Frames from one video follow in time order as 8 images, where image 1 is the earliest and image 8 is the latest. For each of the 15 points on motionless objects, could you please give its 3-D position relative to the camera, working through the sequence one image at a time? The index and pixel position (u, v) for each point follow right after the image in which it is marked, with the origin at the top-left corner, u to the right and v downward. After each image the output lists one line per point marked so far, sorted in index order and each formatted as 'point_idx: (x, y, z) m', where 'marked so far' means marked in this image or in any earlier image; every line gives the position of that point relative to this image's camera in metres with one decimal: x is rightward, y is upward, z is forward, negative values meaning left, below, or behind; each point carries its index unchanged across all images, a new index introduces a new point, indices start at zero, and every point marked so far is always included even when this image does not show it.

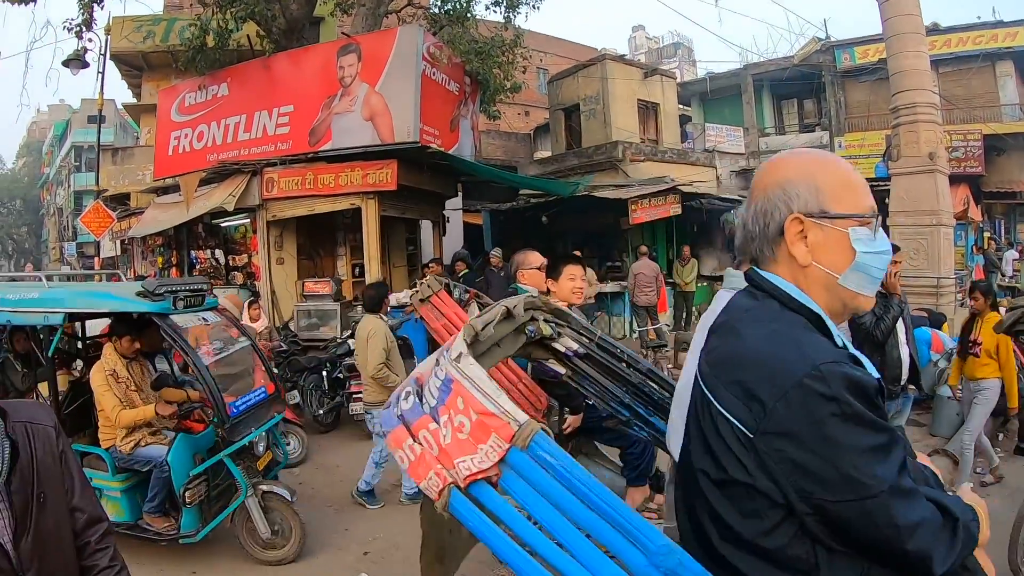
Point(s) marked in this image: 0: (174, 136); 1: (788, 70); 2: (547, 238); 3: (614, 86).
0: (-5.1, +2.3, +9.5) m
1: (+7.6, +6.0, +17.3) m
2: (+0.7, +1.0, +12.4) m
3: (+2.1, +4.2, +12.9) m
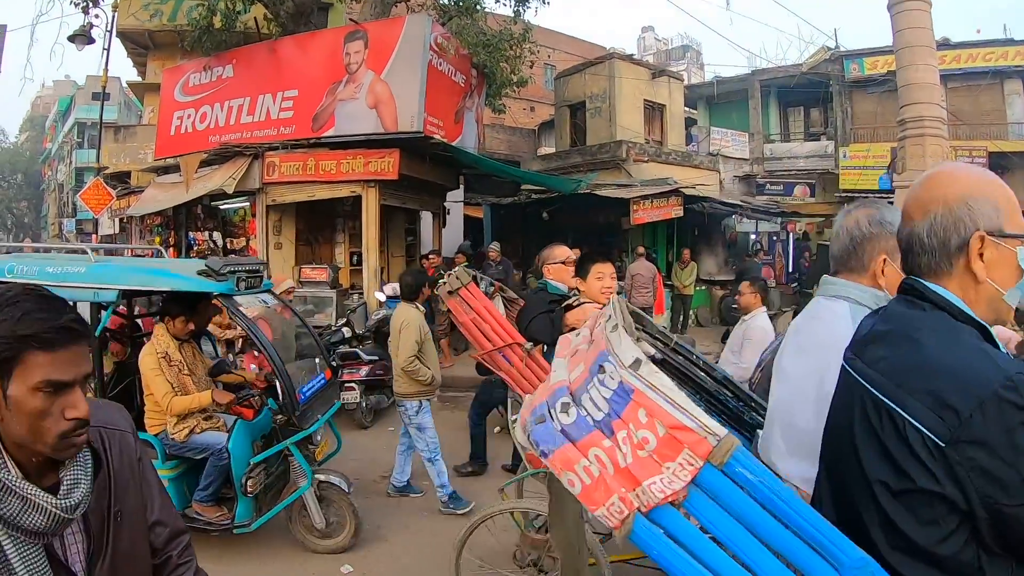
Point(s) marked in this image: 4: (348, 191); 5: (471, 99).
0: (-5.0, +2.6, +9.5) m
1: (+7.8, +5.8, +17.3) m
2: (+0.7, +1.1, +12.3) m
3: (+2.2, +4.2, +12.8) m
4: (-2.0, +1.2, +7.7) m
5: (-0.6, +2.7, +9.0) m
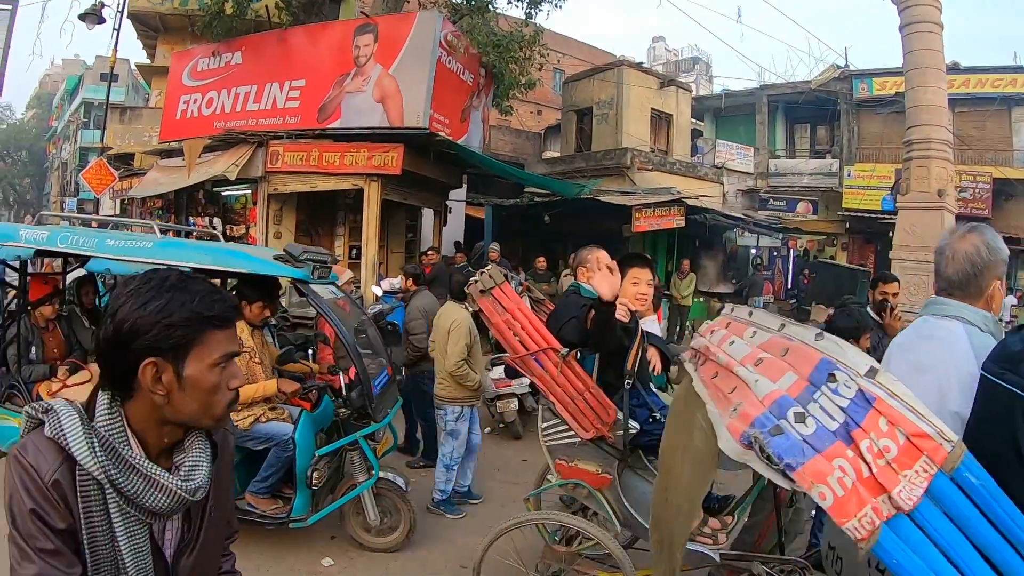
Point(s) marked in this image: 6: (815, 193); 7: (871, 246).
0: (-4.9, +2.8, +9.4) m
1: (+8.0, +5.3, +17.3) m
2: (+0.7, +1.0, +12.3) m
3: (+2.4, +4.0, +12.9) m
4: (-2.0, +1.3, +7.7) m
5: (-0.5, +2.7, +9.0) m
6: (+7.9, +2.5, +16.6) m
7: (+9.2, +1.1, +16.2) m
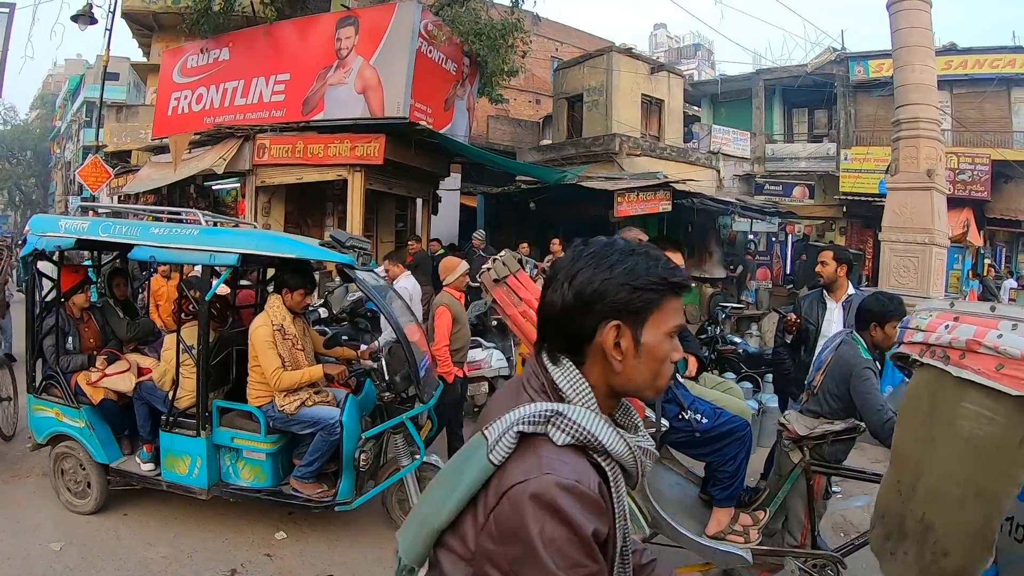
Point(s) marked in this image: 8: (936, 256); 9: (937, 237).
0: (-5.1, +2.9, +9.6) m
1: (+7.9, +5.7, +17.2) m
2: (+0.6, +1.2, +12.4) m
3: (+2.2, +4.3, +12.9) m
4: (-2.2, +1.4, +7.8) m
5: (-0.7, +2.9, +9.1) m
6: (+7.8, +2.9, +16.5) m
7: (+9.1, +1.5, +16.1) m
8: (+5.2, +0.4, +7.7) m
9: (+5.2, +0.7, +7.7) m
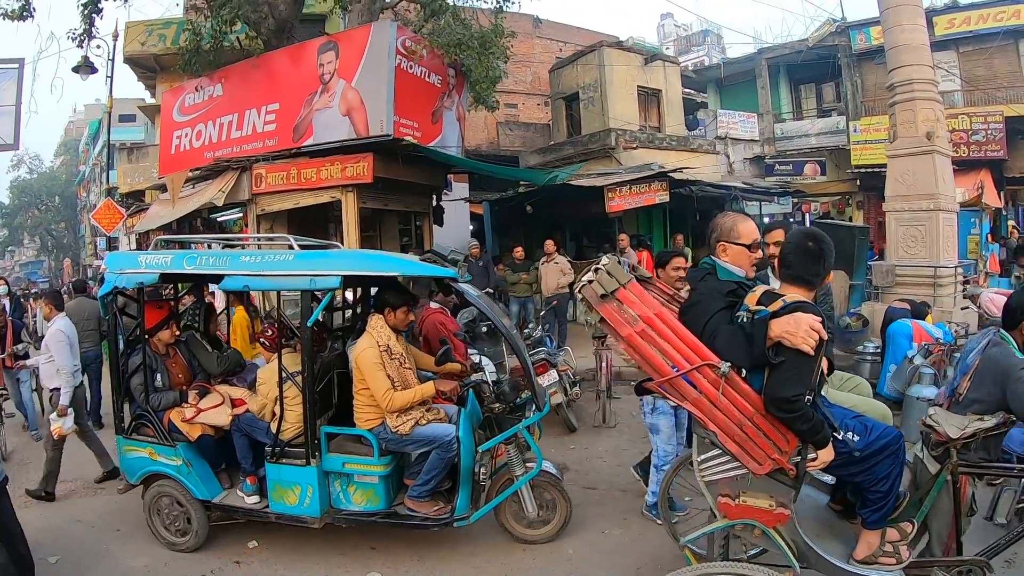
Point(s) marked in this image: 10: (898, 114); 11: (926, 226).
0: (-5.3, +2.4, +9.9) m
1: (+7.8, +6.3, +16.9) m
2: (+0.7, +1.2, +12.5) m
3: (+2.1, +4.4, +12.9) m
4: (-2.3, +1.2, +8.0) m
5: (-0.9, +2.8, +9.2) m
6: (+7.9, +3.5, +16.2) m
7: (+9.3, +2.2, +15.7) m
8: (+5.1, +0.8, +7.6) m
9: (+5.1, +1.0, +7.6) m
10: (+4.7, +2.1, +7.8) m
11: (+4.9, +0.7, +7.6) m
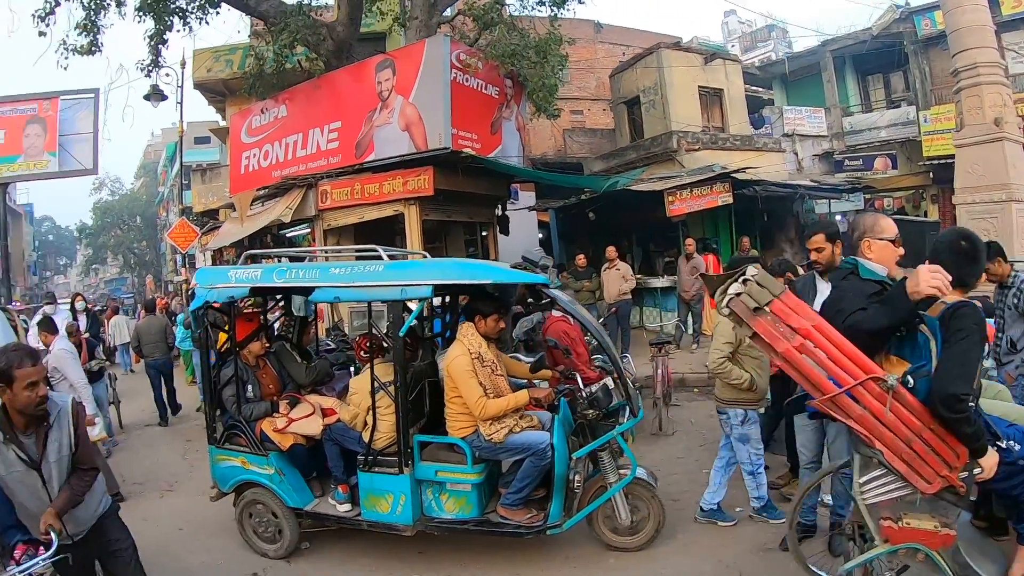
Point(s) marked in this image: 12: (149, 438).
0: (-4.4, +2.2, +10.3) m
1: (+9.2, +6.3, +16.2) m
2: (+1.8, +1.1, +12.3) m
3: (+3.2, +4.3, +12.6) m
4: (-1.6, +1.0, +8.2) m
5: (-0.1, +2.6, +9.2) m
6: (+9.3, +3.5, +15.5) m
7: (+10.7, +2.2, +14.9) m
8: (+5.8, +0.8, +7.1) m
9: (+5.8, +1.0, +7.1) m
10: (+5.4, +2.1, +7.4) m
11: (+5.6, +0.7, +7.1) m
12: (-4.6, -1.9, +7.9) m
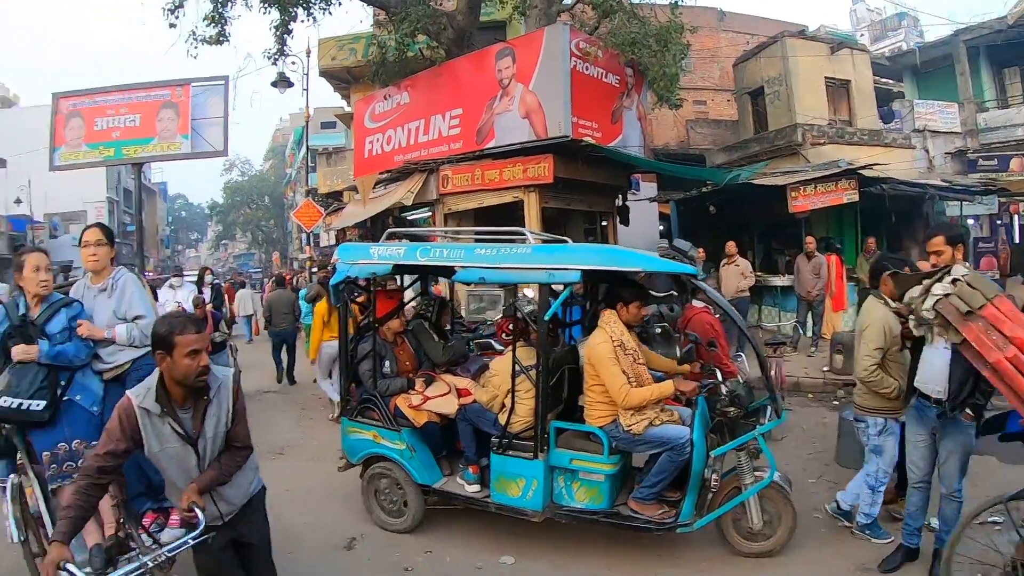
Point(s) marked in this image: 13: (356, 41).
0: (-2.6, +2.5, +10.7) m
1: (+11.7, +6.0, +14.9) m
2: (+3.7, +1.1, +12.0) m
3: (+5.3, +4.3, +12.1) m
4: (-0.1, +1.2, +8.2) m
5: (+1.6, +2.7, +9.1) m
6: (+11.7, +3.2, +14.2) m
7: (+12.9, +1.9, +13.5) m
8: (+7.1, +0.6, +6.3) m
9: (+7.1, +0.9, +6.3) m
10: (+6.8, +2.0, +6.6) m
11: (+6.9, +0.6, +6.4) m
12: (-3.2, -1.6, +8.4) m
13: (-3.2, +4.9, +12.5) m
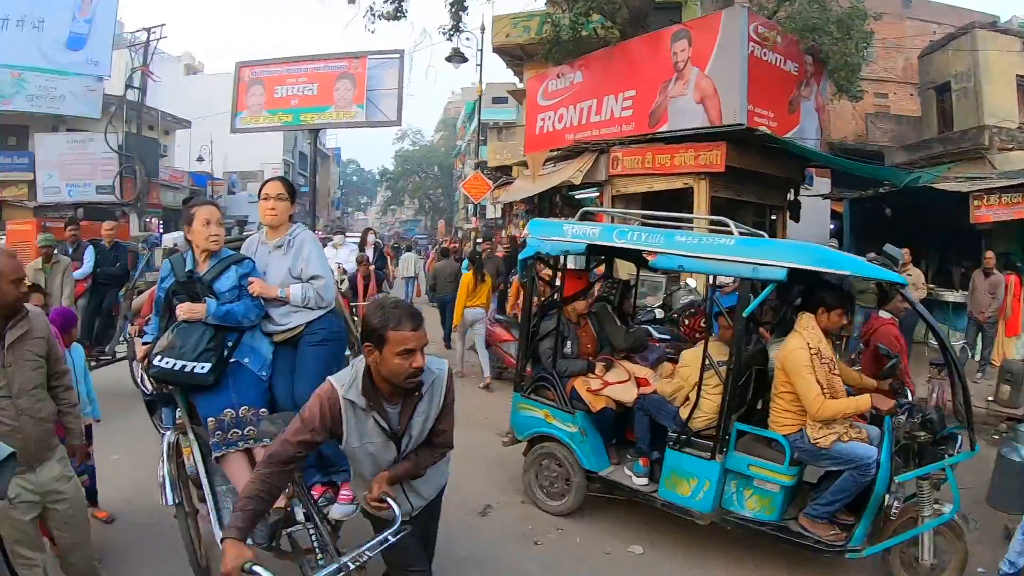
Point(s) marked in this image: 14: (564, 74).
0: (-0.3, +2.9, +10.6) m
1: (+14.7, +5.2, +13.1) m
2: (+6.0, +1.0, +11.3) m
3: (+7.8, +4.0, +11.1) m
4: (+1.8, +1.3, +8.0) m
5: (+3.7, +2.7, +8.6) m
6: (+14.3, +2.4, +12.5) m
7: (+15.3, +0.9, +11.7) m
8: (+8.7, 0.0, +5.2) m
9: (+8.7, +0.3, +5.2) m
10: (+8.4, +1.4, +5.6) m
11: (+8.4, 0.0, +5.3) m
12: (-1.5, -1.1, +8.5) m
13: (-0.5, +5.4, +12.4) m
14: (+0.3, +3.5, +10.1) m
